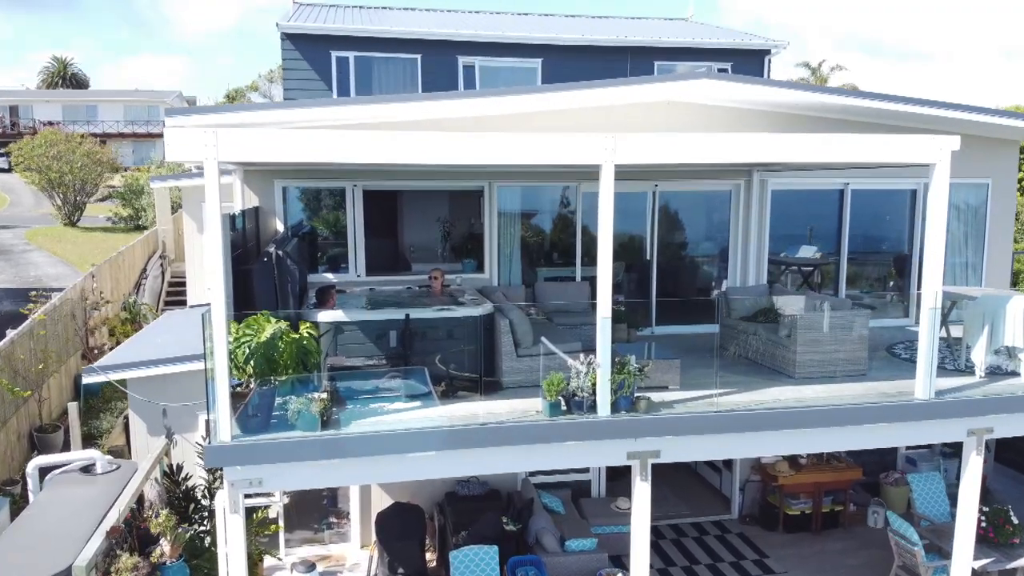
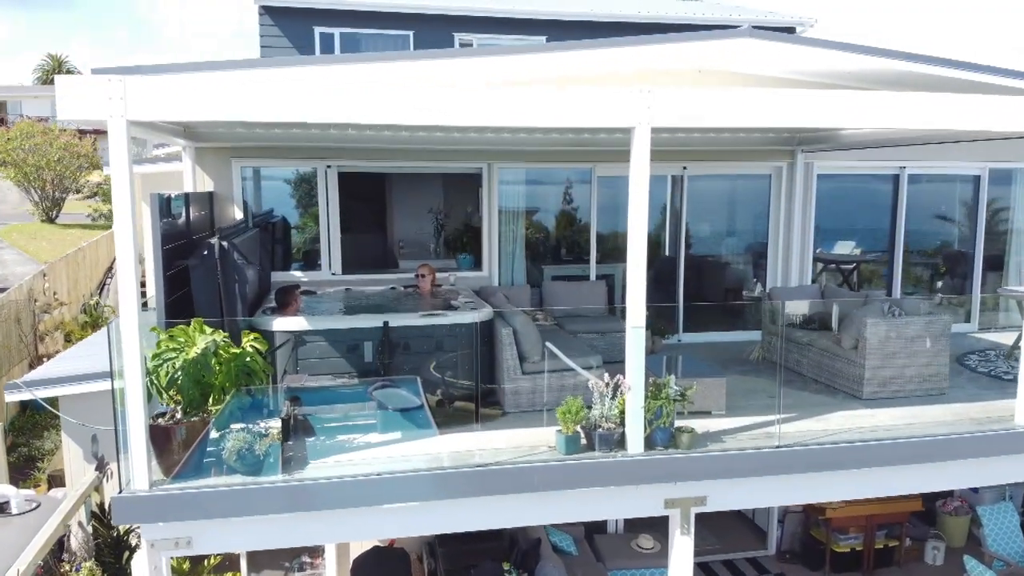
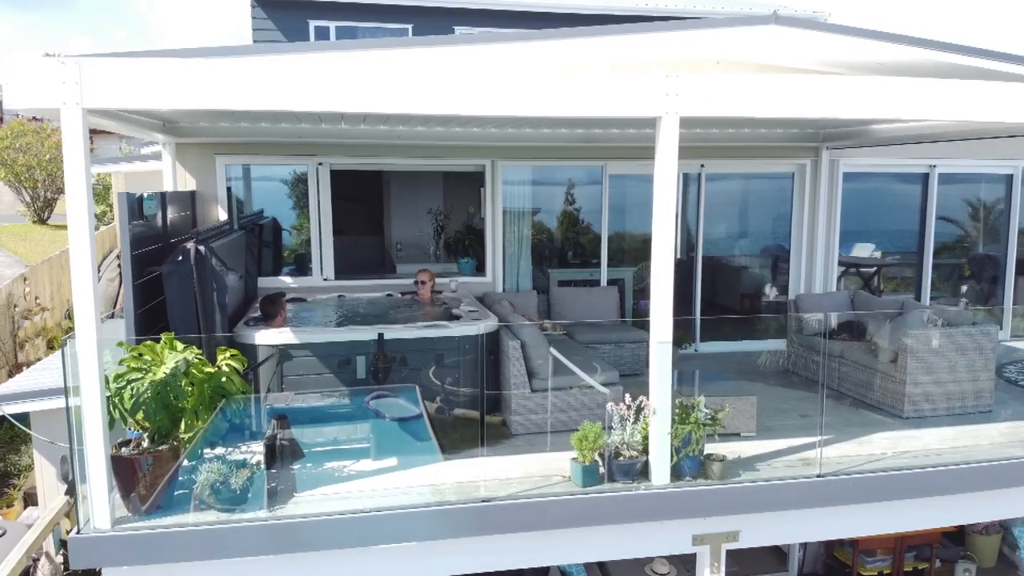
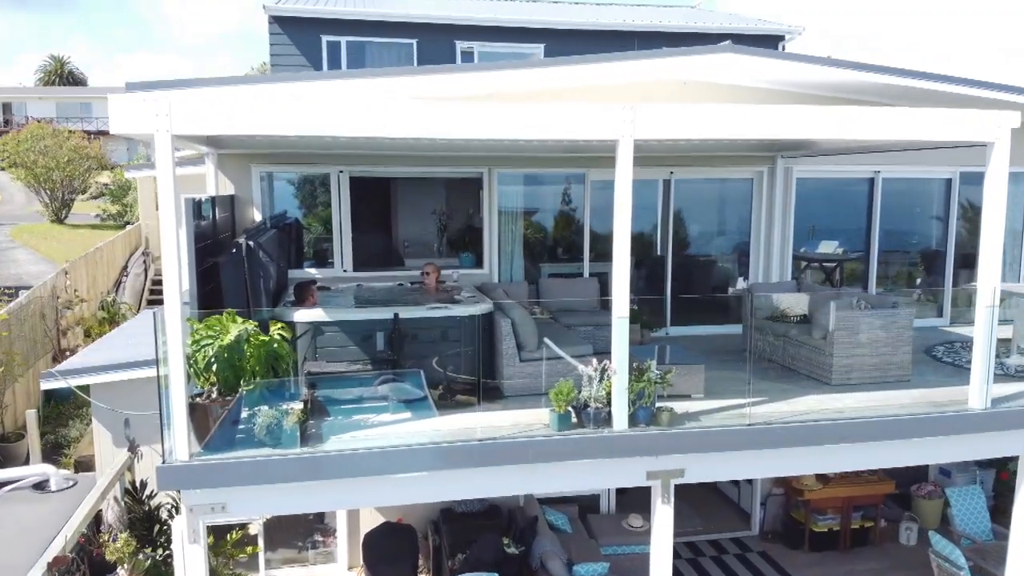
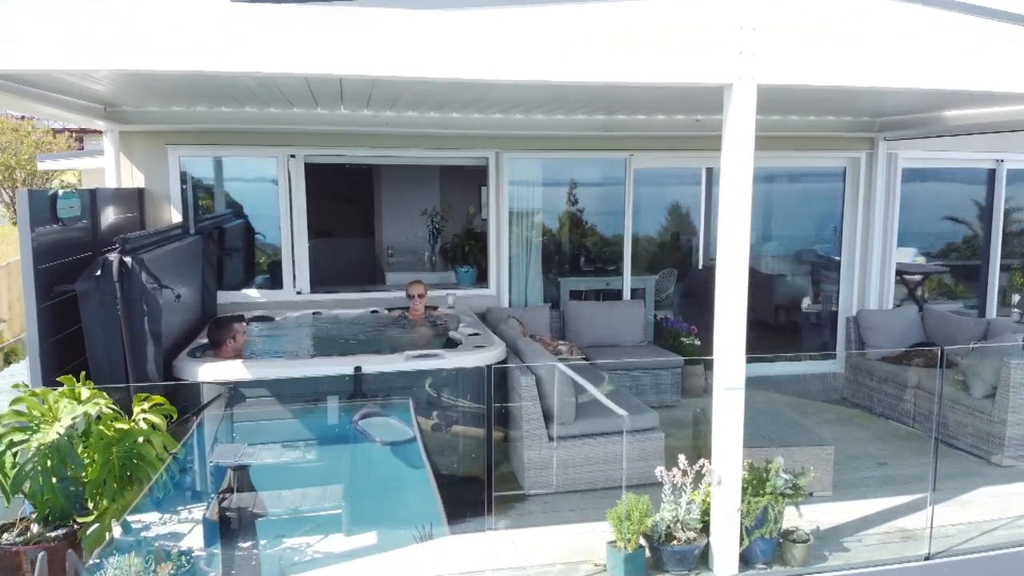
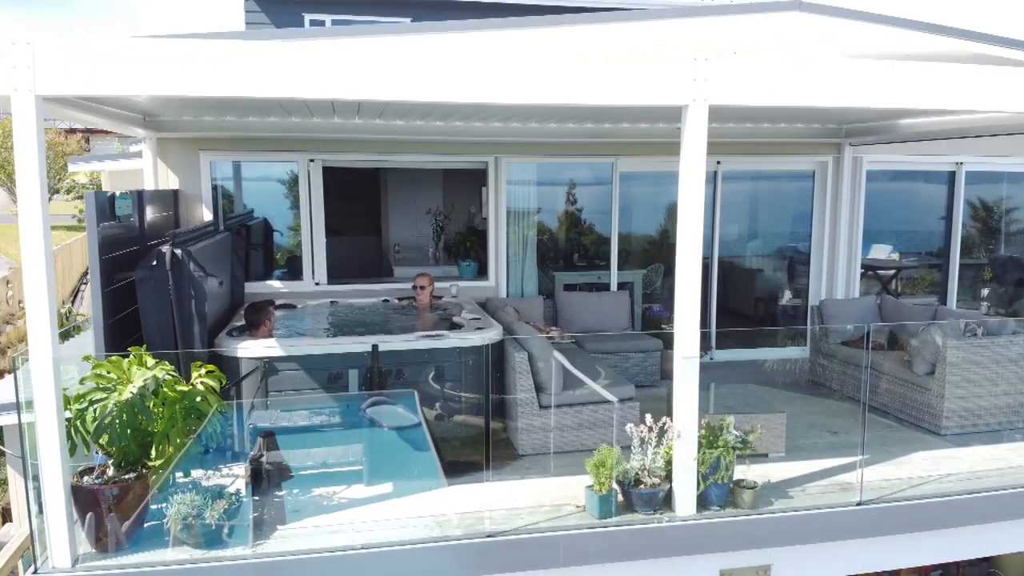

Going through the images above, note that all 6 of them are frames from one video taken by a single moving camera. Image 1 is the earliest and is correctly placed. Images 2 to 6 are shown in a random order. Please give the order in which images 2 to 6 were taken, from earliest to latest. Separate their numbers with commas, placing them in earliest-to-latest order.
4, 2, 3, 6, 5
